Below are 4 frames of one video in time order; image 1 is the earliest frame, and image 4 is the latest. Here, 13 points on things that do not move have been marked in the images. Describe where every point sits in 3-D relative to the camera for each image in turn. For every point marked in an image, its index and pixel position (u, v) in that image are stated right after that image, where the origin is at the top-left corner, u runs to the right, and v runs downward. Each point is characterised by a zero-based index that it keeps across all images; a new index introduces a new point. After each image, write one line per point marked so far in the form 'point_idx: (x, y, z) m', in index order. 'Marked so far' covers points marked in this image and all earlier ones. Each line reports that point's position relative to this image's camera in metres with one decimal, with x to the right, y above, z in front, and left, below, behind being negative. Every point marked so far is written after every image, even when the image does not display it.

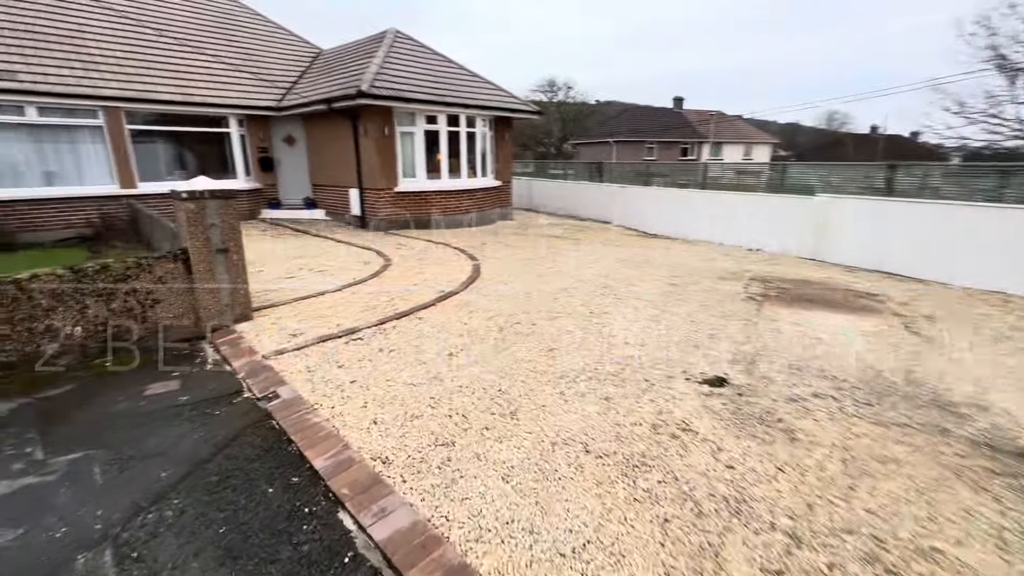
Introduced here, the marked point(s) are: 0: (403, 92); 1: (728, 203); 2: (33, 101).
0: (-2.5, +4.6, +10.9) m
1: (+5.2, +2.1, +11.3) m
2: (-9.7, +3.8, +9.5) m
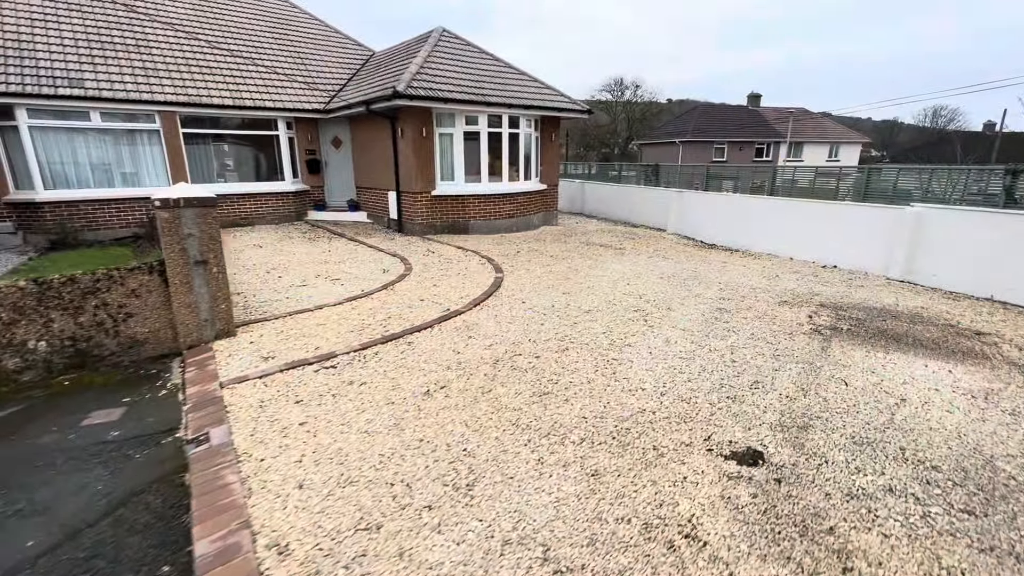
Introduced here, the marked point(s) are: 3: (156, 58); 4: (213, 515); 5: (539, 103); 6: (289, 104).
0: (-1.6, +4.4, +10.5) m
1: (+6.1, +1.6, +9.9) m
2: (-8.9, +3.9, +10.0) m
3: (-8.6, +5.5, +11.3) m
4: (-1.5, -1.1, +2.3) m
5: (+0.7, +4.8, +12.0) m
6: (-5.8, +4.8, +12.1) m
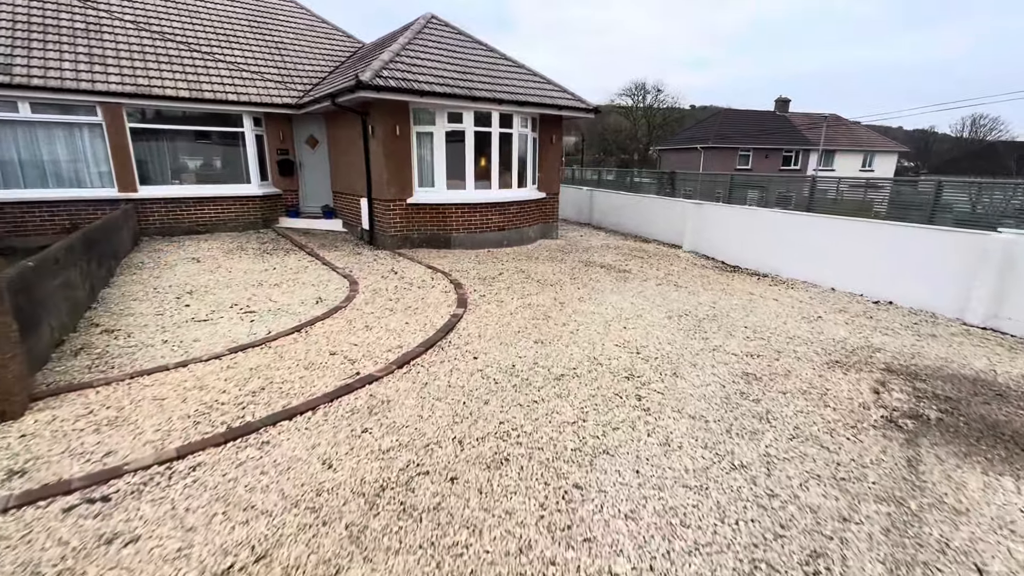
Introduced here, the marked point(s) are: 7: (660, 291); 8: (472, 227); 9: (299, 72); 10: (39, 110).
0: (-1.8, +3.9, +9.0) m
1: (+5.8, +1.0, +8.1) m
2: (-9.1, +3.6, +8.7) m
3: (-8.7, +5.2, +10.1) m
4: (-2.1, -1.5, +0.8) m
5: (+0.6, +4.2, +10.5) m
6: (-5.9, +4.4, +10.8) m
7: (+2.4, -0.1, +7.7) m
8: (-0.9, +1.3, +10.3) m
9: (-5.5, +5.6, +12.1) m
10: (-9.1, +3.4, +9.1) m
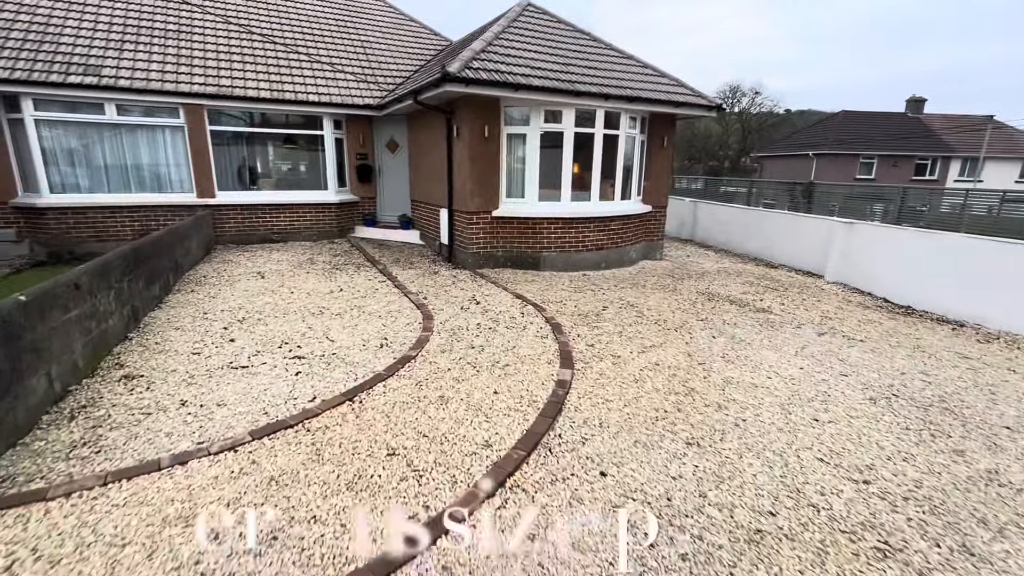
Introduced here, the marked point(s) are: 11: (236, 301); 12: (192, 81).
0: (0.0, +3.5, +7.6) m
1: (+7.2, +0.1, +5.6) m
2: (-7.3, +3.4, +8.5) m
3: (-6.6, +5.0, +9.7) m
4: (-1.8, -1.9, -0.5) m
5: (+2.6, +3.6, +8.7) m
6: (-3.8, +4.1, +10.0) m
7: (+3.8, -0.7, +5.6) m
8: (+1.0, +0.8, +8.7) m
9: (-3.1, +5.2, +11.3) m
10: (-7.2, +3.3, +8.8) m
11: (-3.6, -0.2, +6.1) m
12: (-6.2, +4.0, +9.1) m
